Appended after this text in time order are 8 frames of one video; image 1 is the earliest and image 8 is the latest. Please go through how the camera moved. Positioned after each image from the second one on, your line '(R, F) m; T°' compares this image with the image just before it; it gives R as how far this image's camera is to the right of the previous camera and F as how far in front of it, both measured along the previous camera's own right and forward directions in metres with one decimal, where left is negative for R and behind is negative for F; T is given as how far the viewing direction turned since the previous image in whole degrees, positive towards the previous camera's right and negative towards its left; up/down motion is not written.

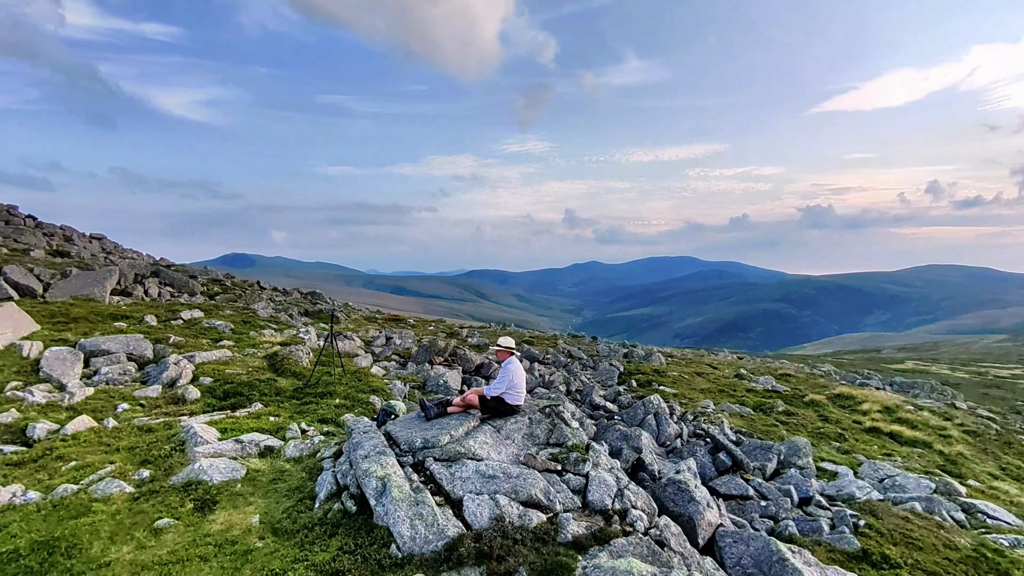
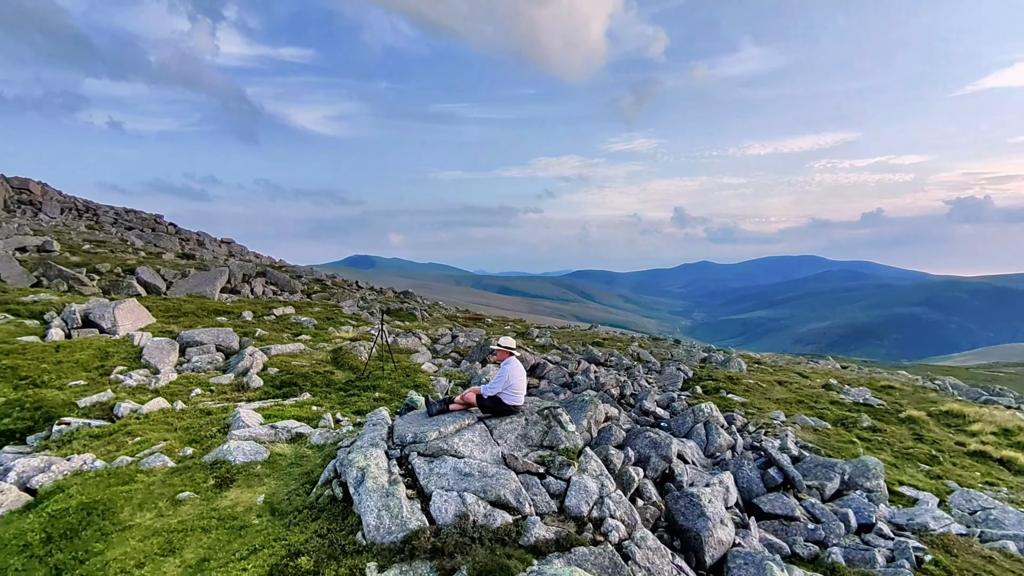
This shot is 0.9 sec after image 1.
(+2.5, +0.3) m; -11°
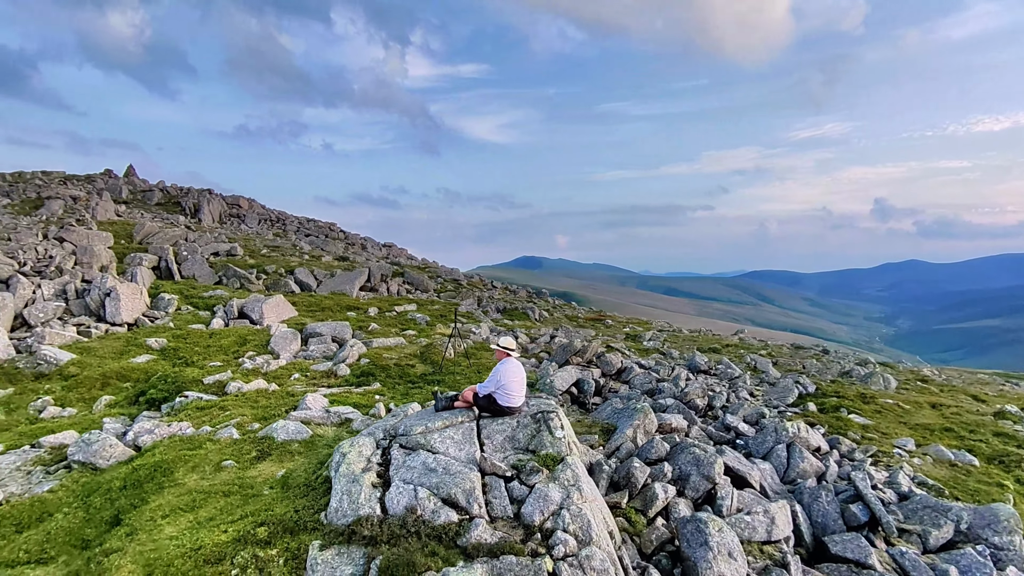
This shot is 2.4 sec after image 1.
(+3.9, +0.7) m; -17°
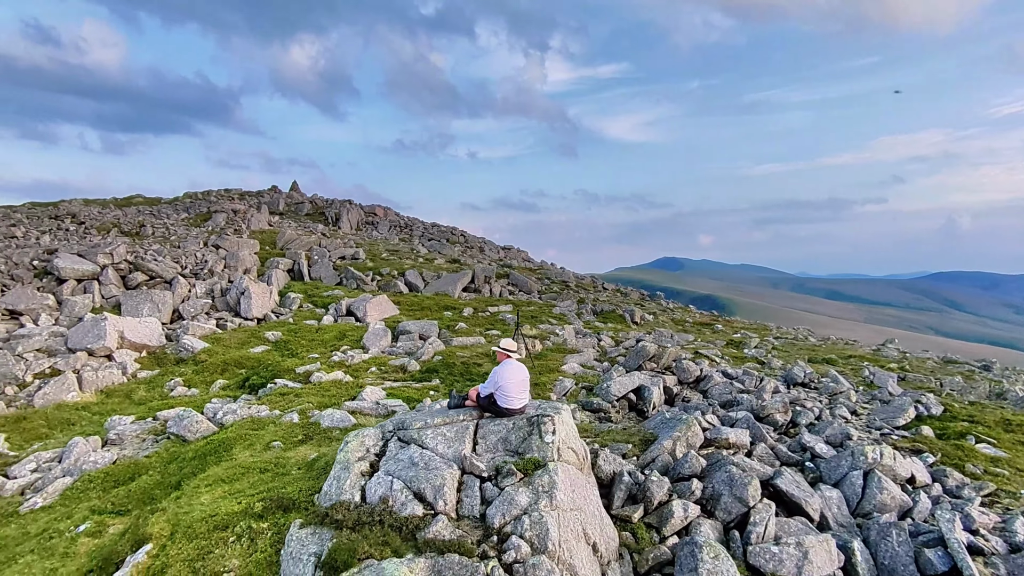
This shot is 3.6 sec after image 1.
(+3.2, +0.4) m; -14°
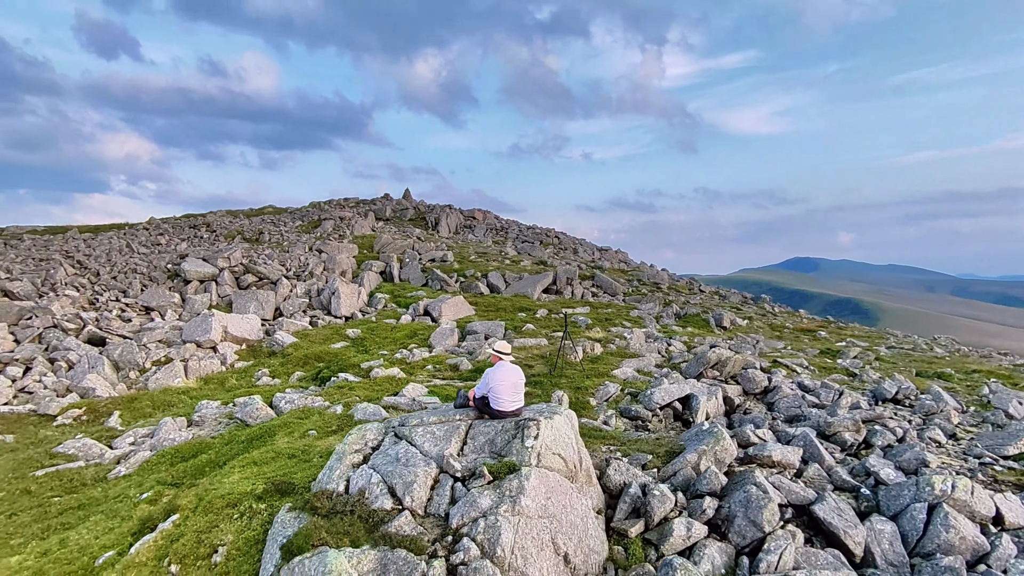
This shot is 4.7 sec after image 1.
(+2.8, +0.4) m; -12°
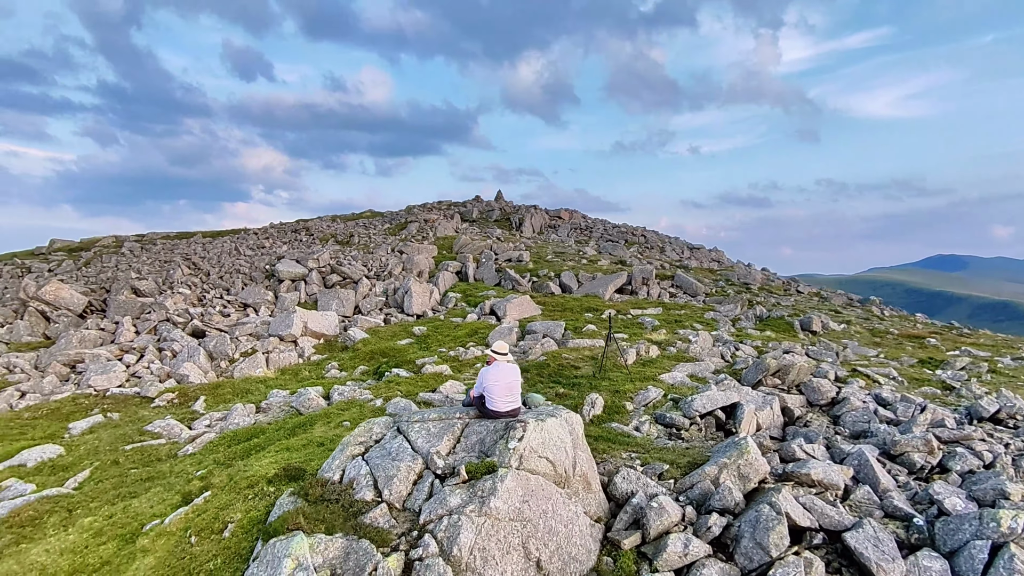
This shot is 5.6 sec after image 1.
(+2.5, +0.3) m; -11°
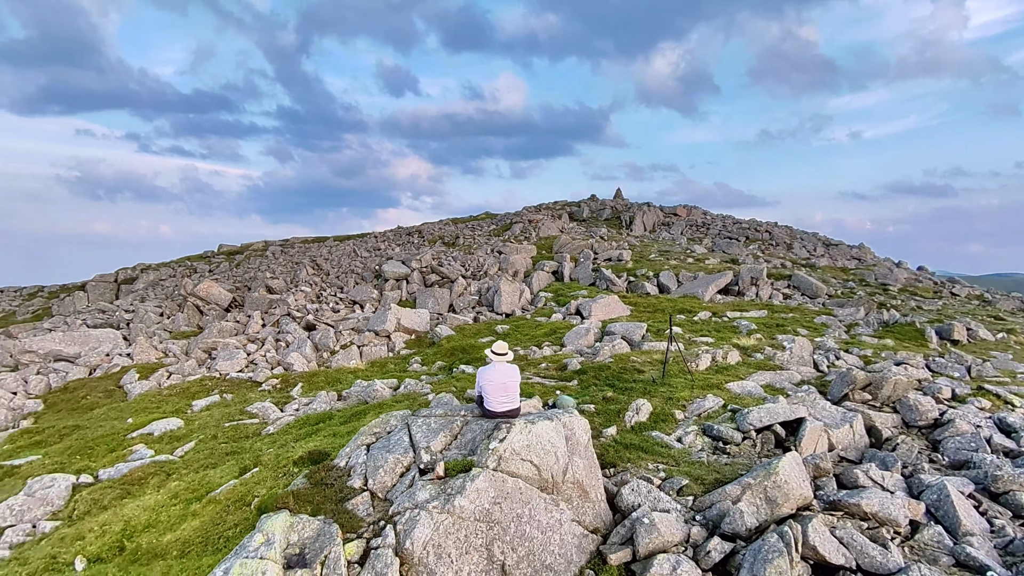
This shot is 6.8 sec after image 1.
(+3.1, +0.5) m; -14°
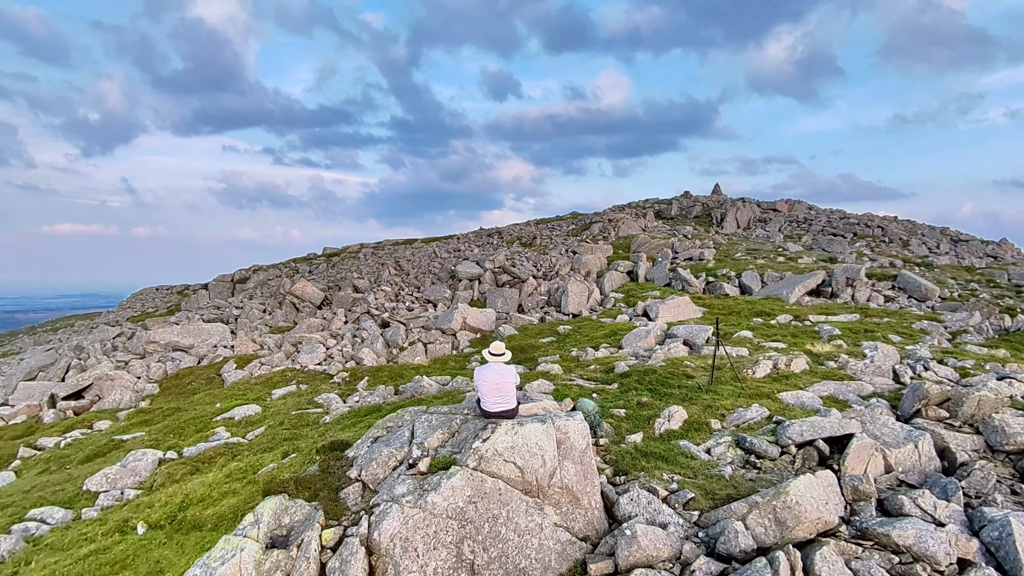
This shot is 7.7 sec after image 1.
(+2.4, +0.3) m; -10°
